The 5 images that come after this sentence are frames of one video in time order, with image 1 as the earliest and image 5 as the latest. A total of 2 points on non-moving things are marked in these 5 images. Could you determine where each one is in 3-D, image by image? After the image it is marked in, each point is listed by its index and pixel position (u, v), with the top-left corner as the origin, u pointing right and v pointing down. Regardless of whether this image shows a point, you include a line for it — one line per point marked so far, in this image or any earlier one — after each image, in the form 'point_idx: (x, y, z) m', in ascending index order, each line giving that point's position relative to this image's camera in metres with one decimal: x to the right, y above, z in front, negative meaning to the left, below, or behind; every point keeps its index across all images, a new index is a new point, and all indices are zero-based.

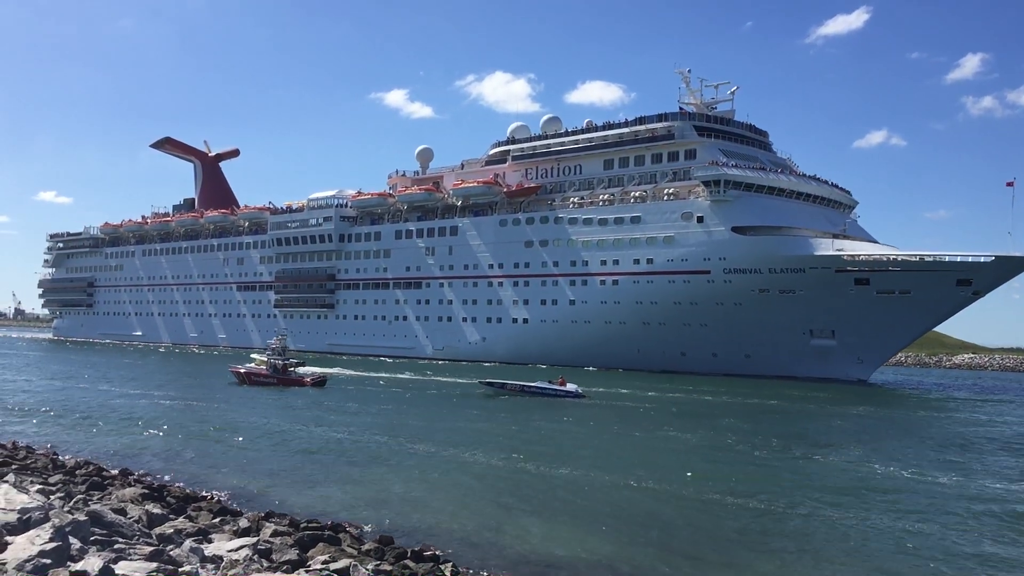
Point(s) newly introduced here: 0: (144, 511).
0: (-6.3, -3.8, +11.9) m
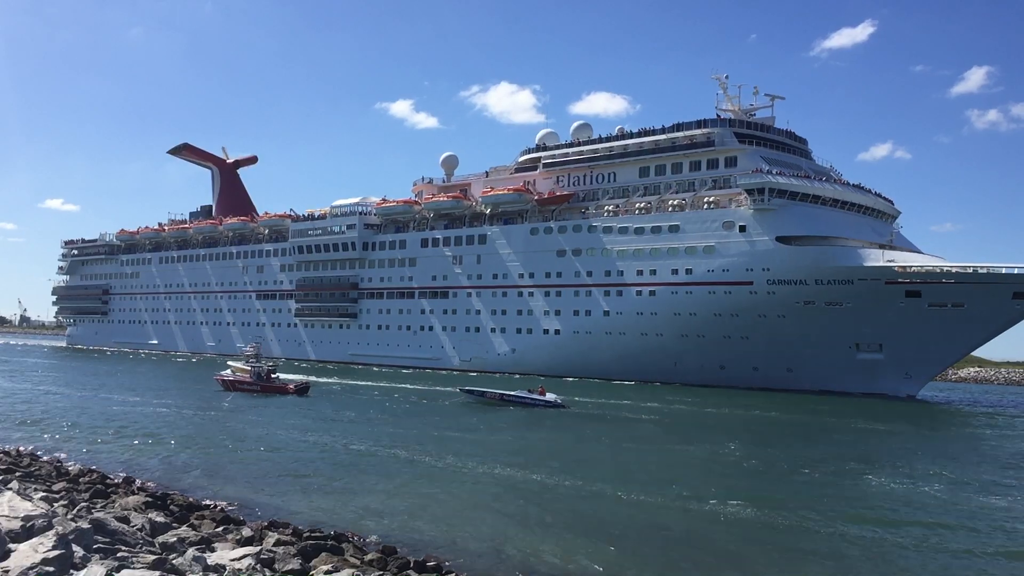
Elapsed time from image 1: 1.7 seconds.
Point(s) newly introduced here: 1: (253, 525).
0: (-6.0, -3.8, +11.5) m
1: (-4.3, -3.9, +11.6) m
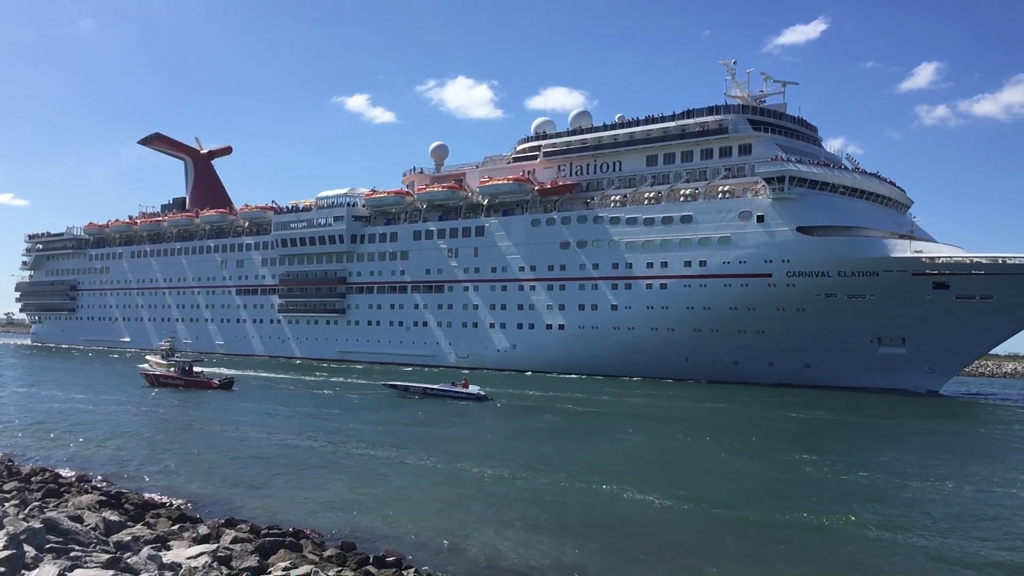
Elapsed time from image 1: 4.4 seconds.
0: (-6.4, -3.6, +10.9) m
1: (-4.7, -3.6, +10.9) m
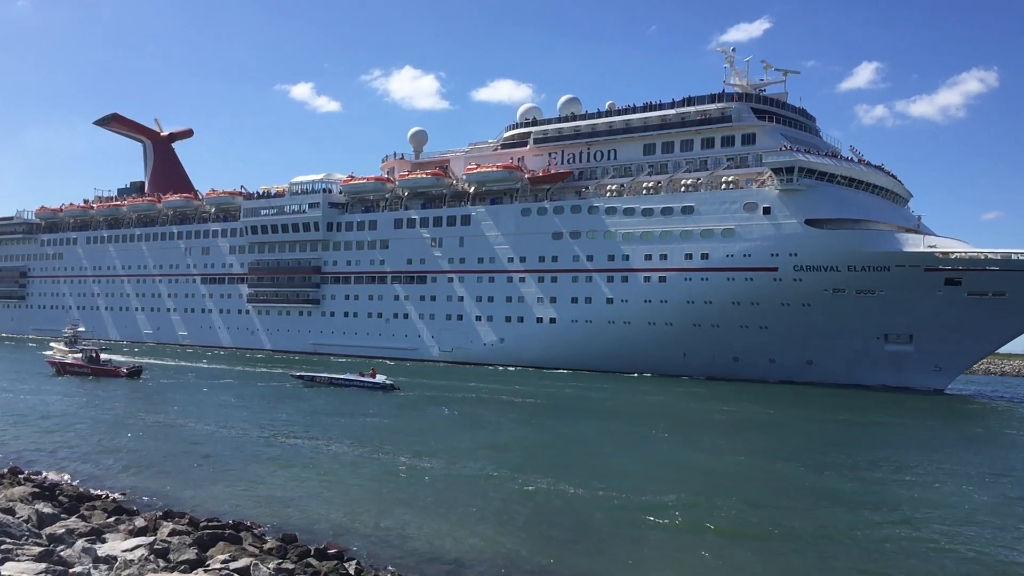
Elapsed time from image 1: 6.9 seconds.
0: (-7.0, -3.2, +10.1) m
1: (-5.3, -3.3, +10.1) m
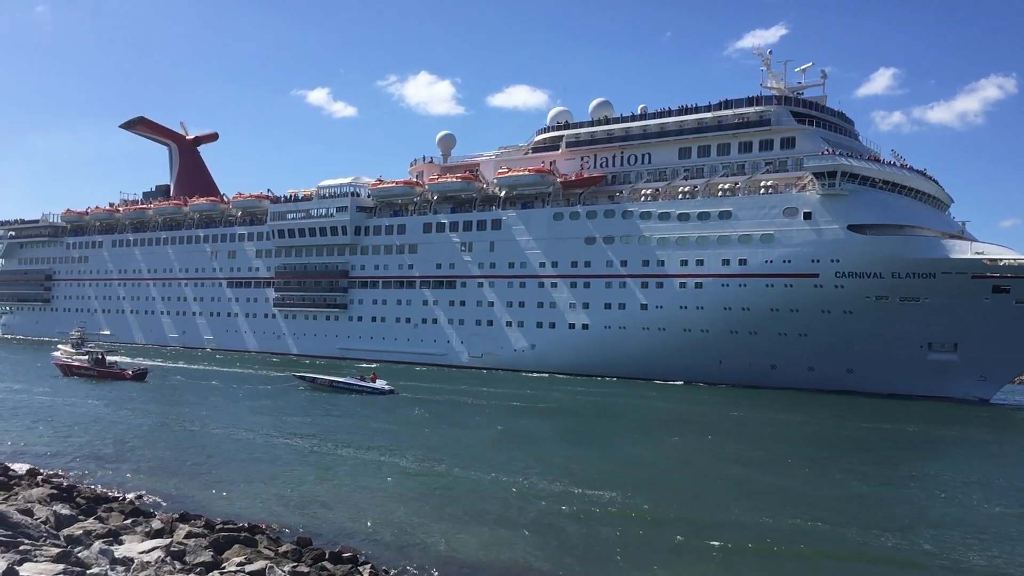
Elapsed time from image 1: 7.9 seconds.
0: (-6.6, -3.2, +9.8) m
1: (-4.8, -3.2, +9.7) m
